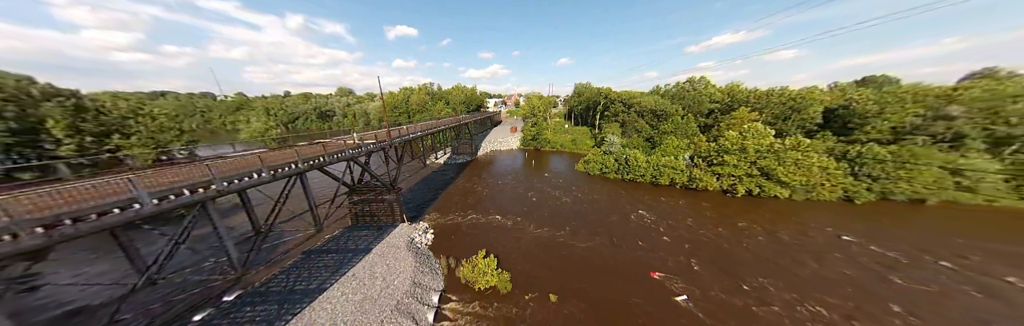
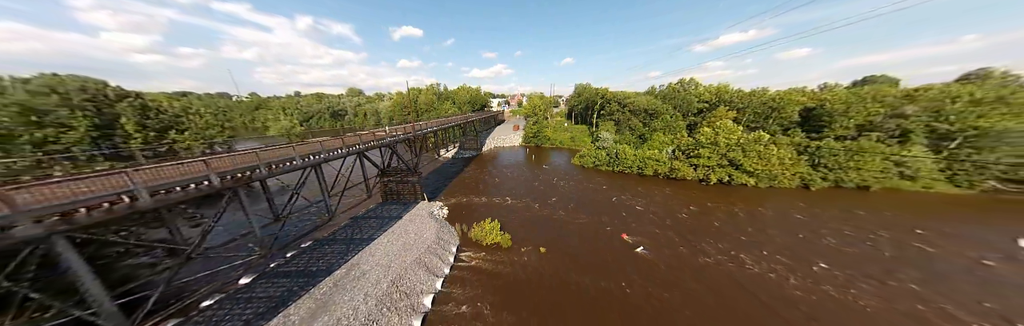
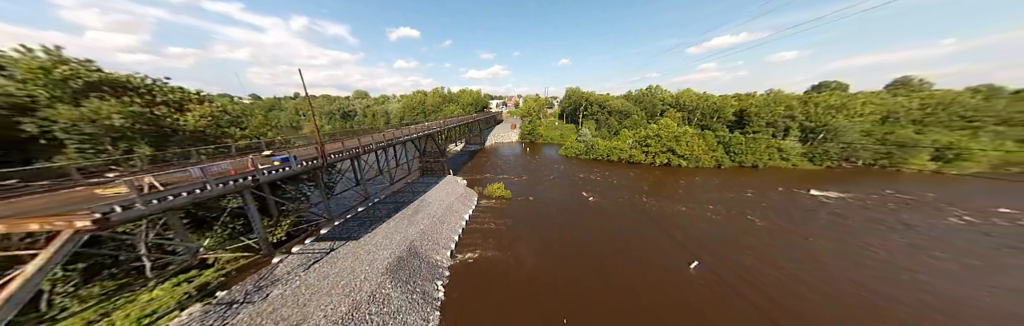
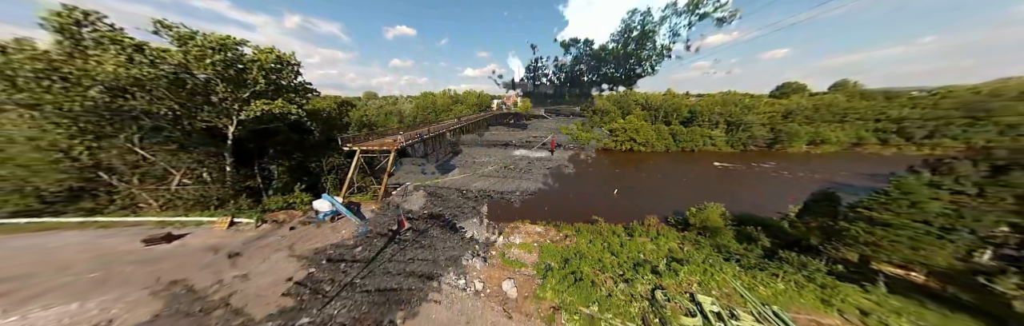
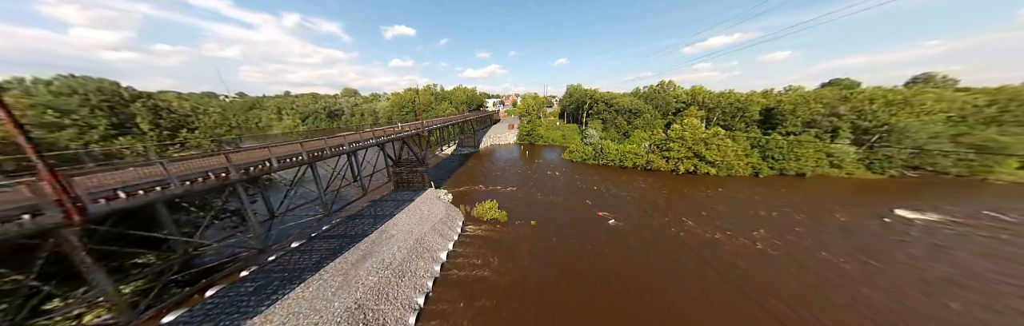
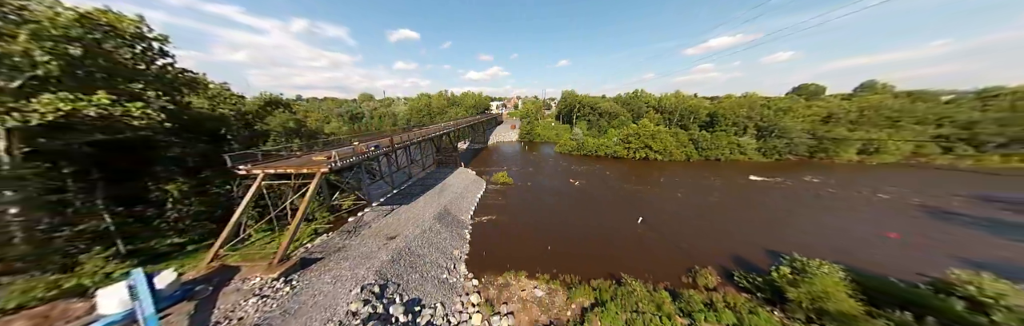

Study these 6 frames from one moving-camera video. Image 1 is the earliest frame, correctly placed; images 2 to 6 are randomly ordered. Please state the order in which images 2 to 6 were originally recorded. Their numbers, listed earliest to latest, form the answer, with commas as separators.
2, 5, 3, 6, 4
